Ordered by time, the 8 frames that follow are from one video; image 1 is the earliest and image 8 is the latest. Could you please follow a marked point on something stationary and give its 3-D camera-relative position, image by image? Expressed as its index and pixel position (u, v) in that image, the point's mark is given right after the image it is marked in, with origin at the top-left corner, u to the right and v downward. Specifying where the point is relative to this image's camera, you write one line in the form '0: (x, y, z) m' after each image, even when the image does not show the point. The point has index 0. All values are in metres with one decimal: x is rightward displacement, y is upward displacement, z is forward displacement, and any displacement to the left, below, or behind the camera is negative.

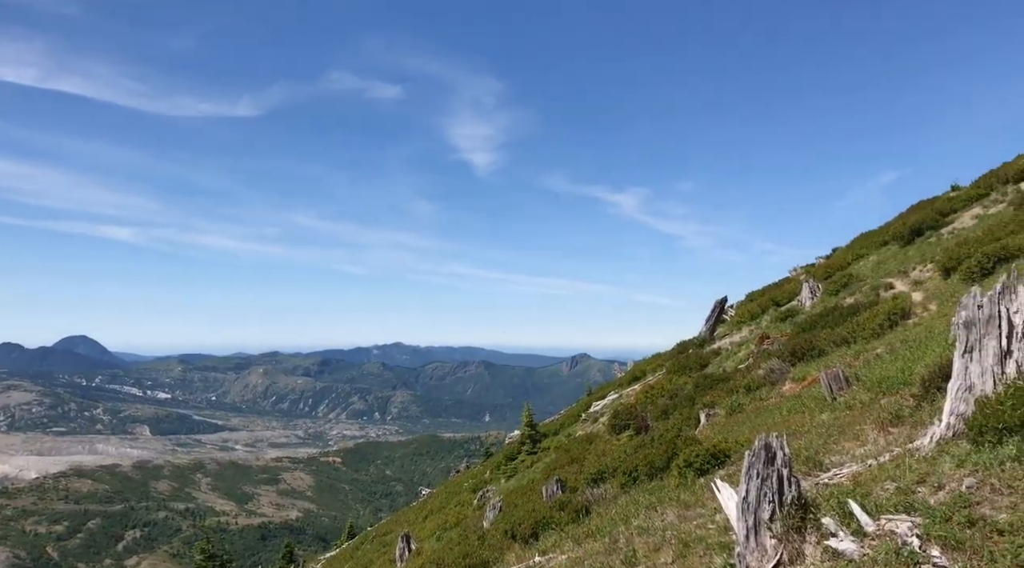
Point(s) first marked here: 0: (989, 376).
0: (+11.7, -2.2, +18.6) m
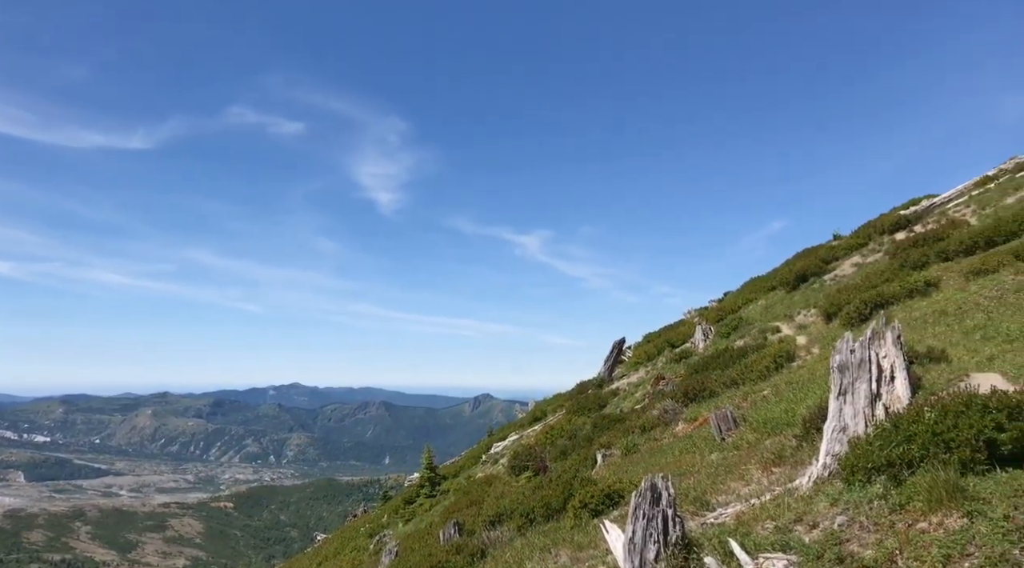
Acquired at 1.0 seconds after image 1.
0: (+9.0, -3.4, +19.6) m
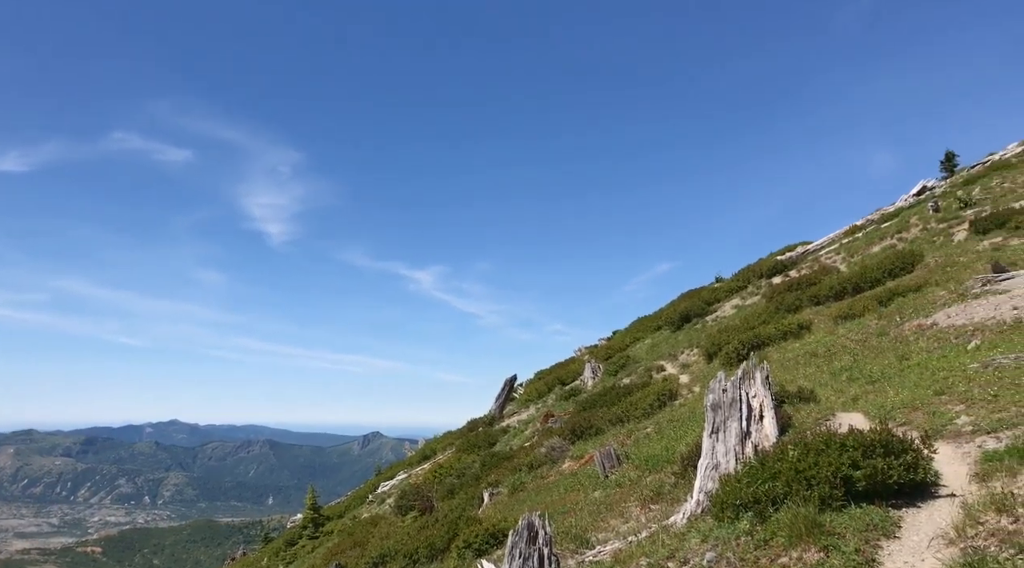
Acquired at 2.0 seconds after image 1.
0: (+5.9, -4.5, +20.2) m
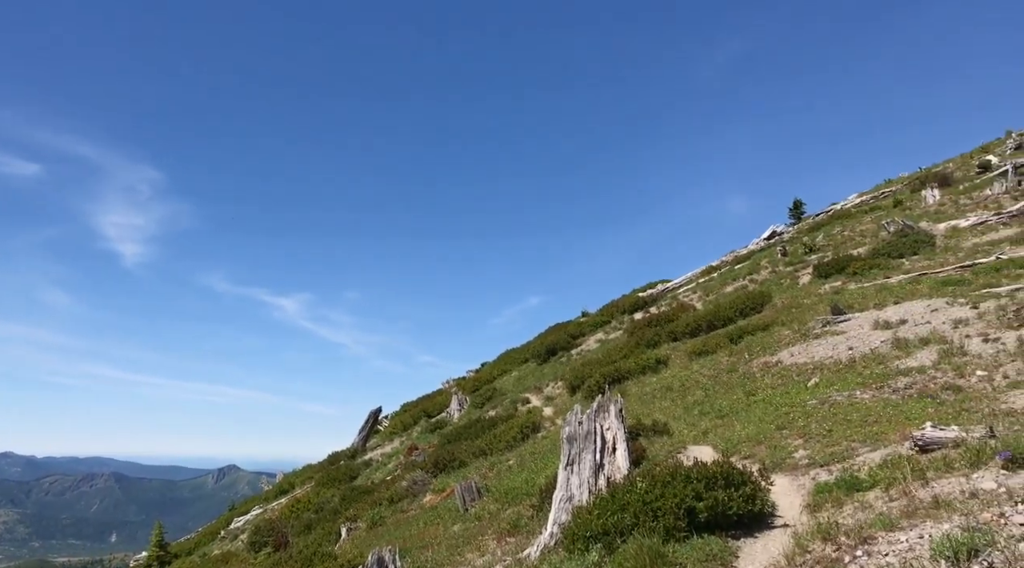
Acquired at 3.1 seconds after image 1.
0: (+2.0, -5.5, +20.7) m
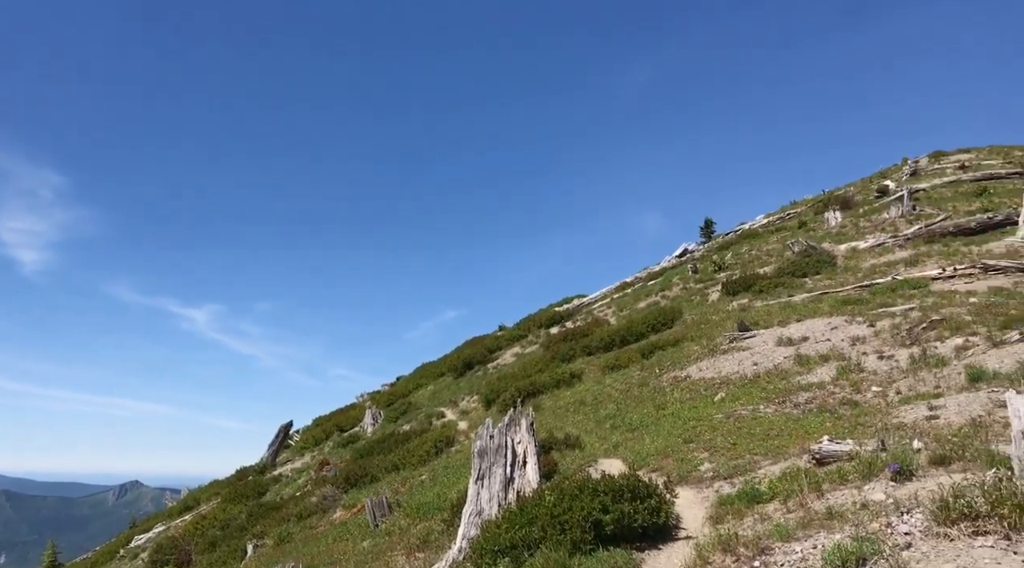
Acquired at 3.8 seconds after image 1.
0: (-0.4, -5.9, +20.8) m
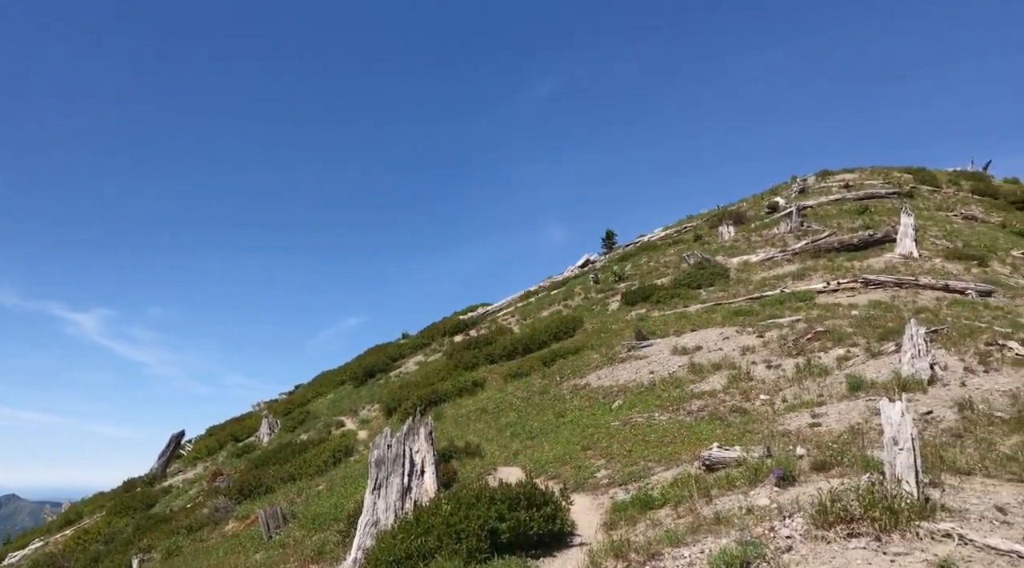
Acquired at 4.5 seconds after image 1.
0: (-3.2, -6.2, +20.7) m
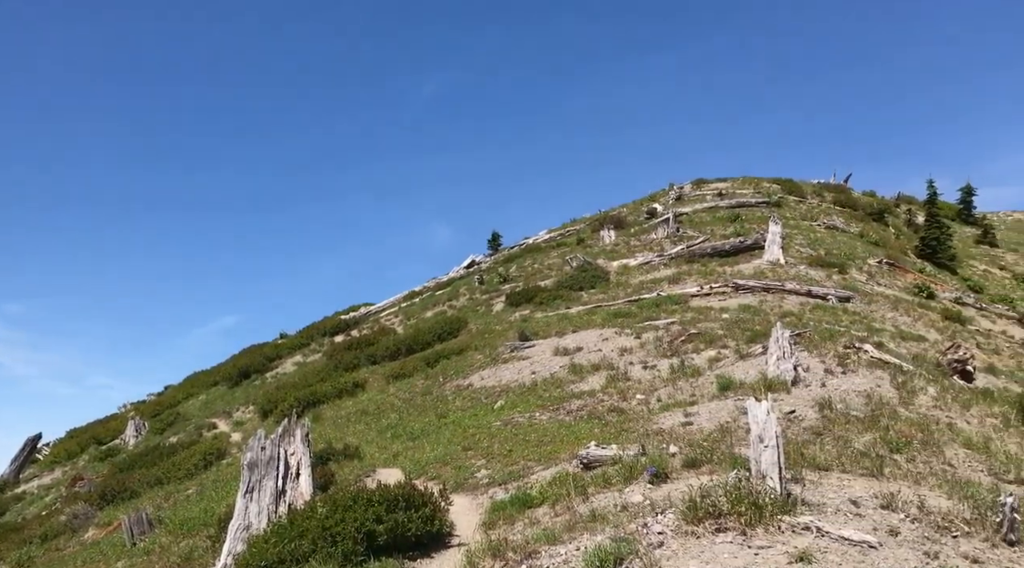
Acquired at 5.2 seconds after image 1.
0: (-6.5, -6.1, +20.0) m
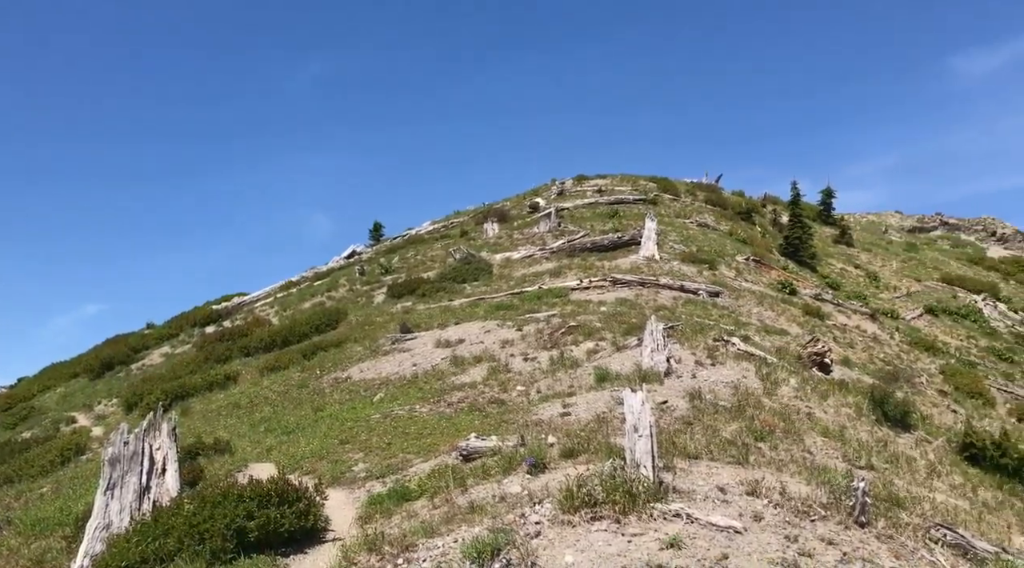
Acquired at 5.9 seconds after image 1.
0: (-9.6, -5.8, +18.7) m
